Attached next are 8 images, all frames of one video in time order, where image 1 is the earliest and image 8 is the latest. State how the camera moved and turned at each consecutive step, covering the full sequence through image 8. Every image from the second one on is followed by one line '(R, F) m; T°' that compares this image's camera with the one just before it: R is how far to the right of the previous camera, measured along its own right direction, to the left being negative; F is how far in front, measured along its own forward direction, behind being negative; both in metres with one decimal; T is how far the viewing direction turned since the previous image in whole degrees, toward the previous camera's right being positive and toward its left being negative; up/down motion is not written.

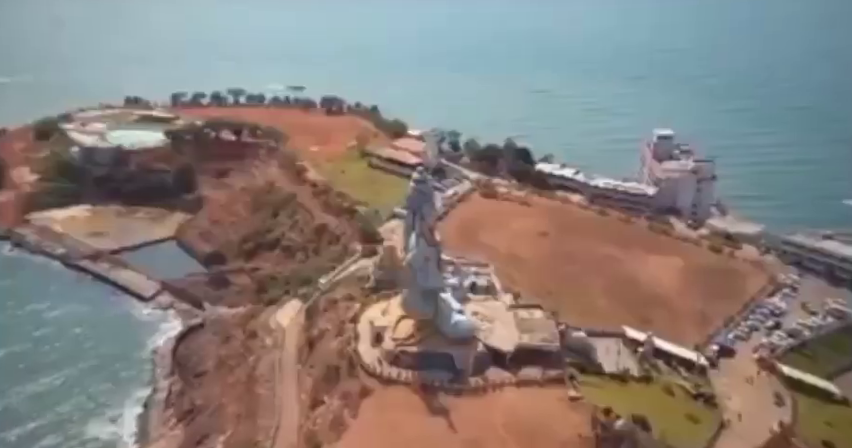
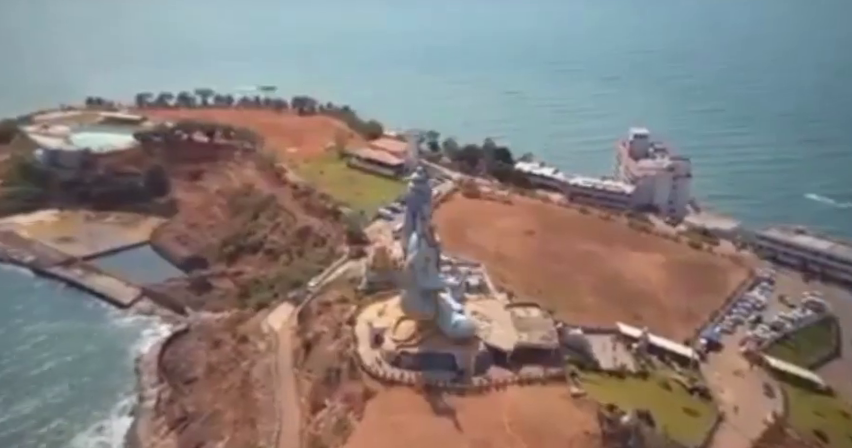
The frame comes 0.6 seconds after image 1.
(-1.3, 0.0) m; +3°
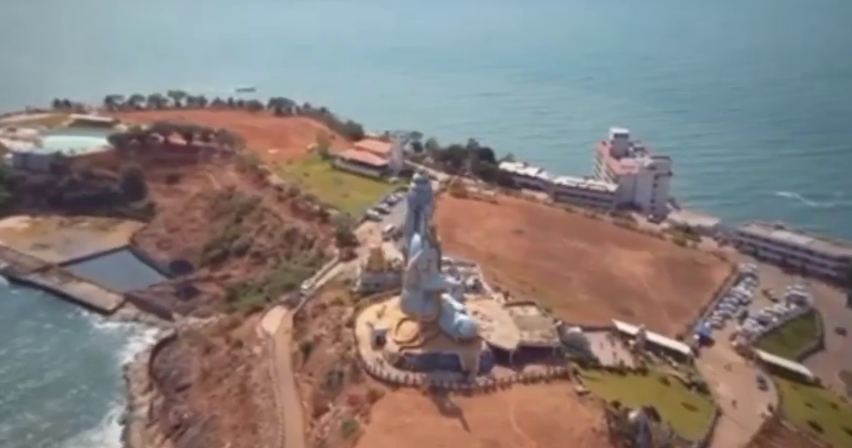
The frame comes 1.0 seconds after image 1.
(-1.1, 0.0) m; +3°
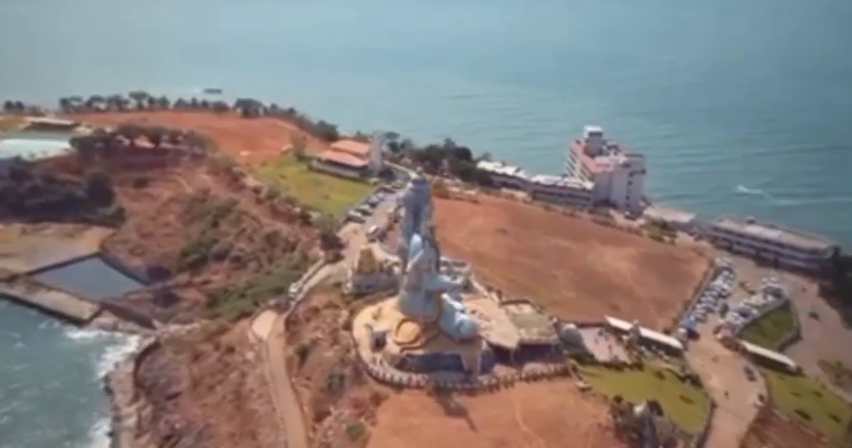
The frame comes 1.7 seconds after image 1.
(-1.4, +0.1) m; +3°
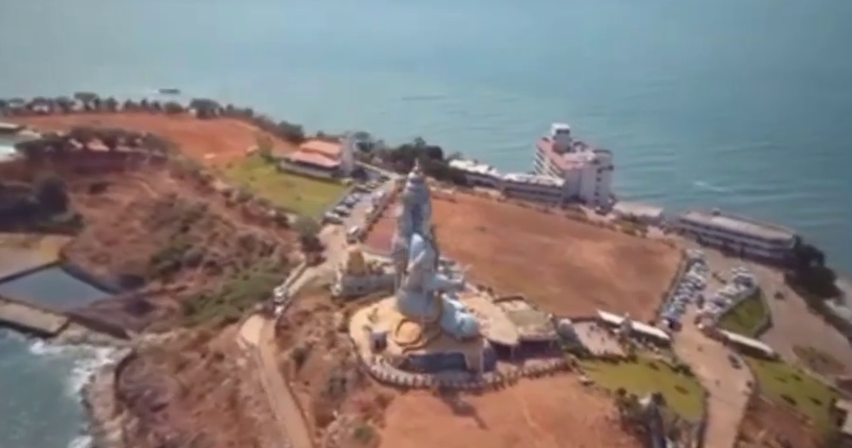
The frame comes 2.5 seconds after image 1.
(-1.8, +0.2) m; +4°
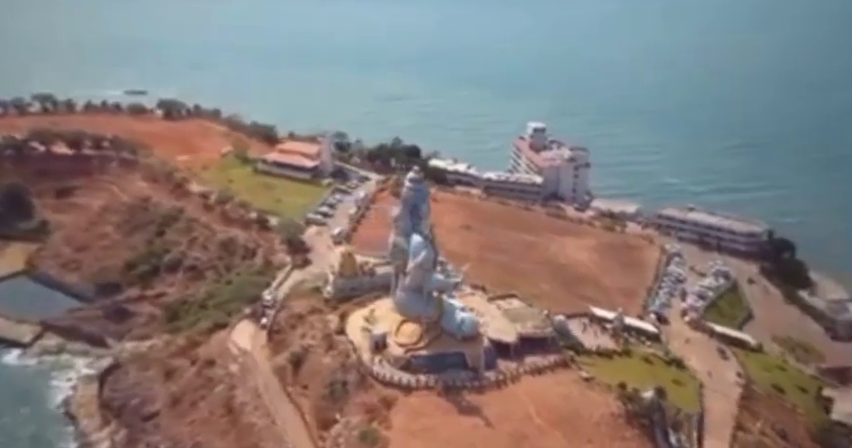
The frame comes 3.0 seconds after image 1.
(-1.3, +0.2) m; +3°
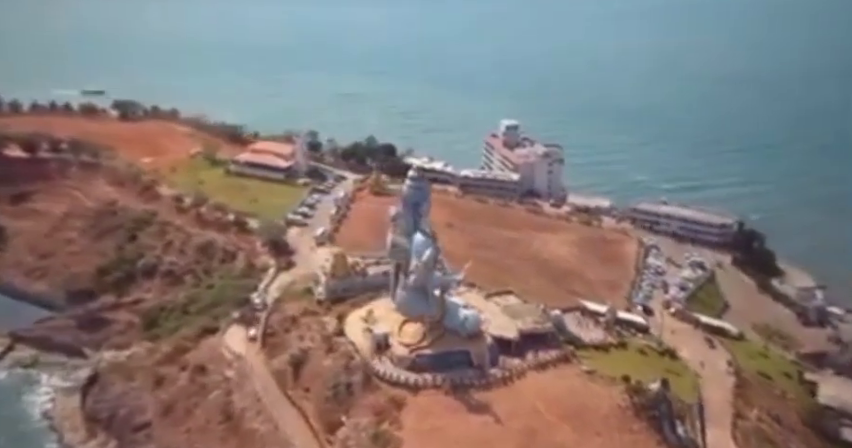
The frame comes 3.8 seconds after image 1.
(-1.7, +0.2) m; +4°
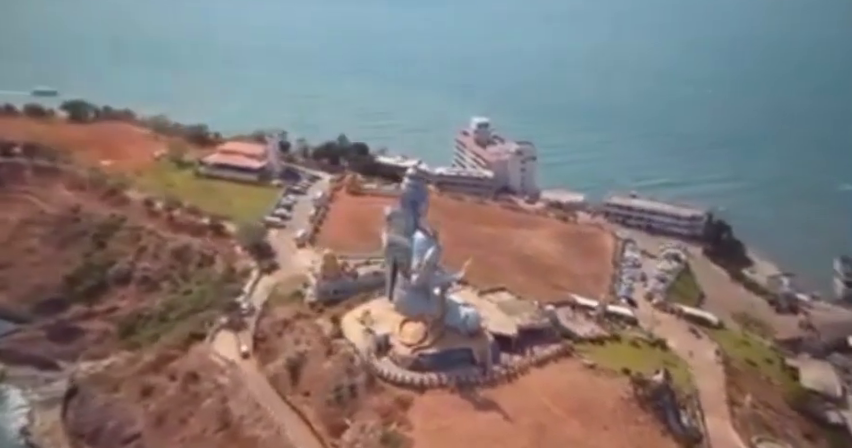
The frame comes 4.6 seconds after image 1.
(-1.6, +0.3) m; +4°
